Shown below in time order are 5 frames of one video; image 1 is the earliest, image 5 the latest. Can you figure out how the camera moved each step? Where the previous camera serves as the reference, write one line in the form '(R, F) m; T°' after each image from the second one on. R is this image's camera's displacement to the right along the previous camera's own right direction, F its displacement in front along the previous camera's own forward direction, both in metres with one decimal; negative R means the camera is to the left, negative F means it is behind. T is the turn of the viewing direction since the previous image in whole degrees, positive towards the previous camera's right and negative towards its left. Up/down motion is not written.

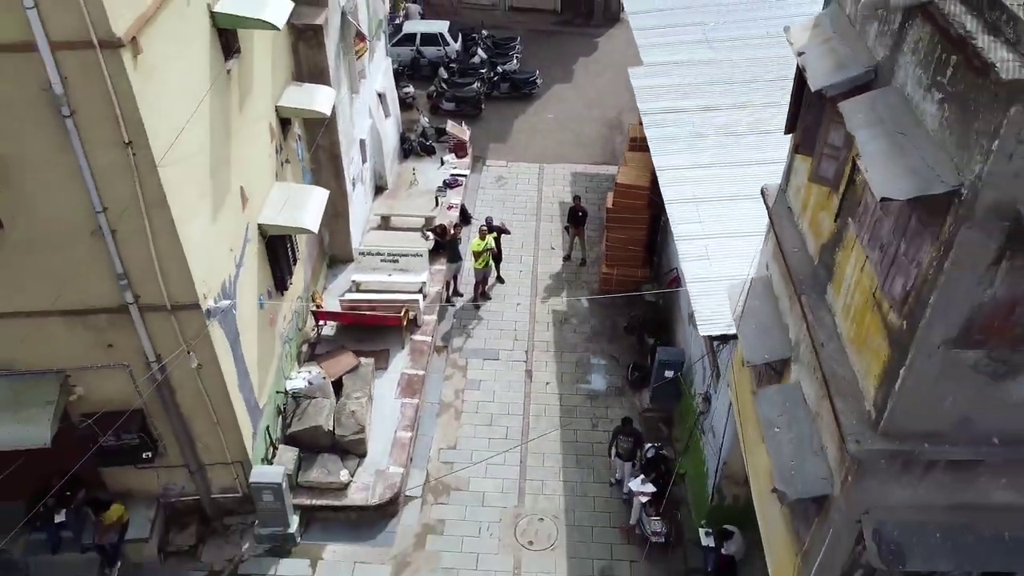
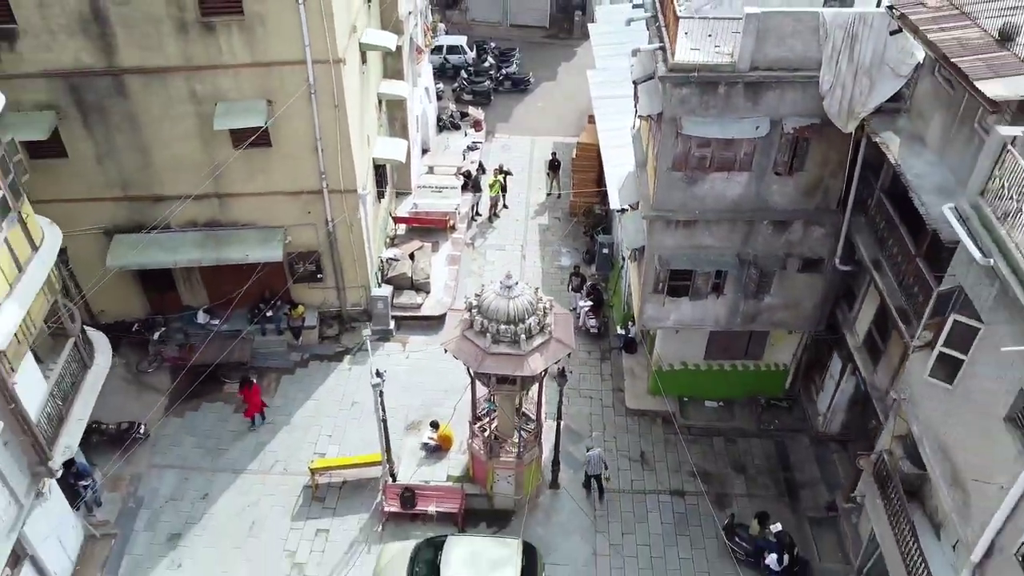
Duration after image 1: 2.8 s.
(-0.1, -9.4) m; 0°
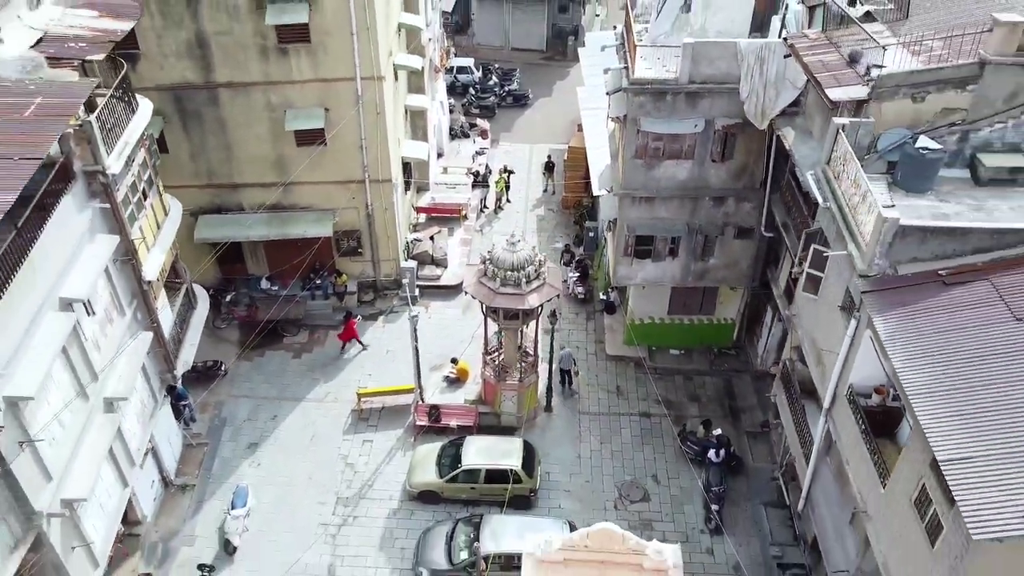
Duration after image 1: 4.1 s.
(-0.1, -4.8) m; 0°
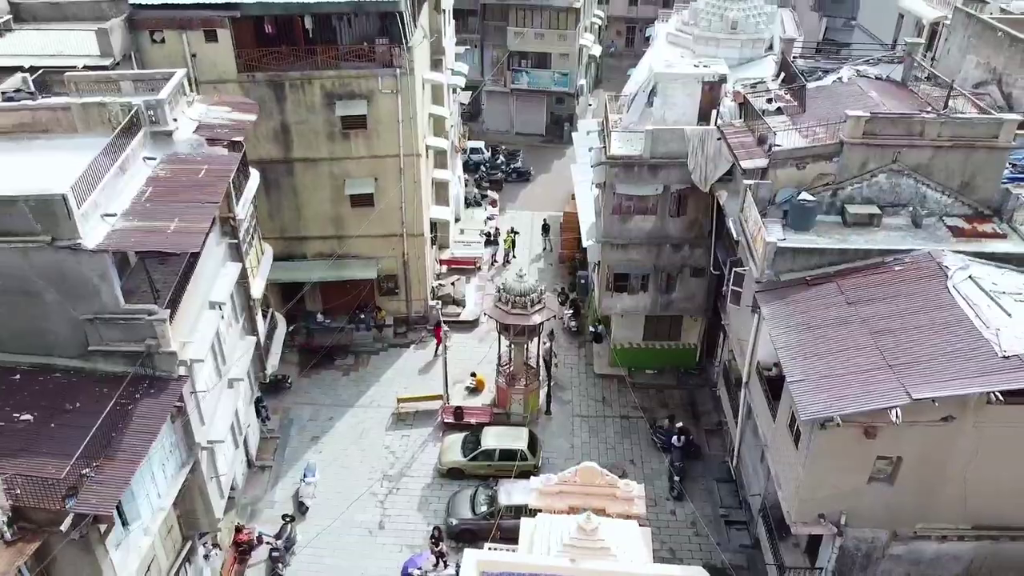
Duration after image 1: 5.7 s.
(-0.2, -6.0) m; 0°
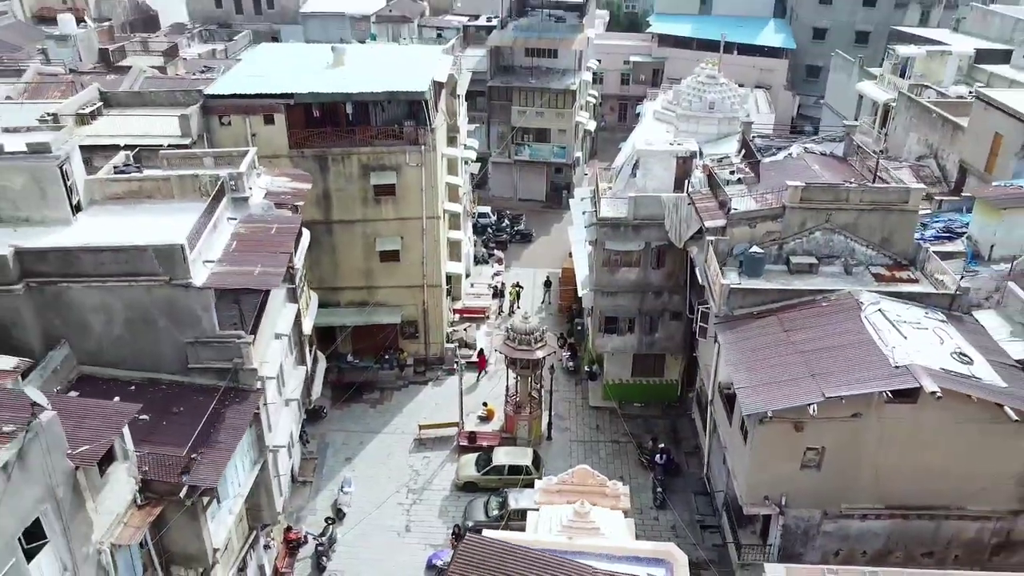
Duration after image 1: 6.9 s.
(-0.3, -4.7) m; 0°
